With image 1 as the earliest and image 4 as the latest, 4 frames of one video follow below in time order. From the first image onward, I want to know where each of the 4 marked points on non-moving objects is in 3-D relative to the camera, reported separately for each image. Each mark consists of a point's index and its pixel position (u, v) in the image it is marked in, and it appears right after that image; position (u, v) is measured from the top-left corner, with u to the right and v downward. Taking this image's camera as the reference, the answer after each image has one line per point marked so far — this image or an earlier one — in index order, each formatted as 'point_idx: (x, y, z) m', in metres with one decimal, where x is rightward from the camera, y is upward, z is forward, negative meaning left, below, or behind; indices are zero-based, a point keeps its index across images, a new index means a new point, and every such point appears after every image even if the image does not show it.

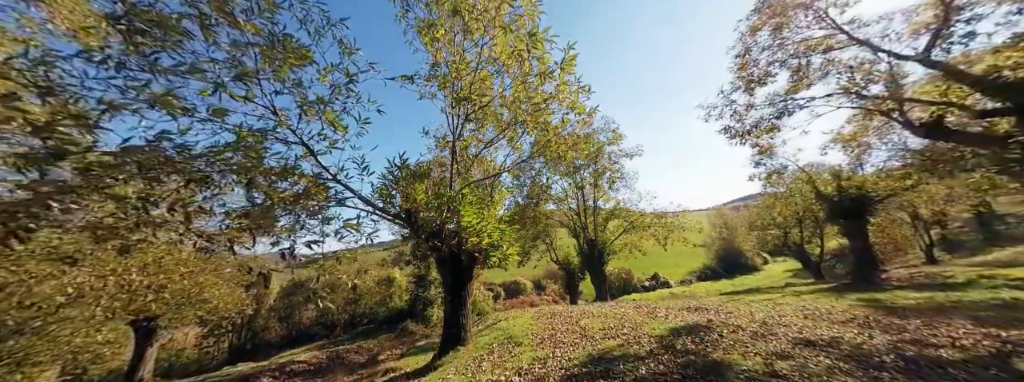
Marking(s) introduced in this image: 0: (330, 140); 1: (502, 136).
0: (-3.0, +0.9, +4.6) m
1: (-0.3, +1.4, +7.1) m
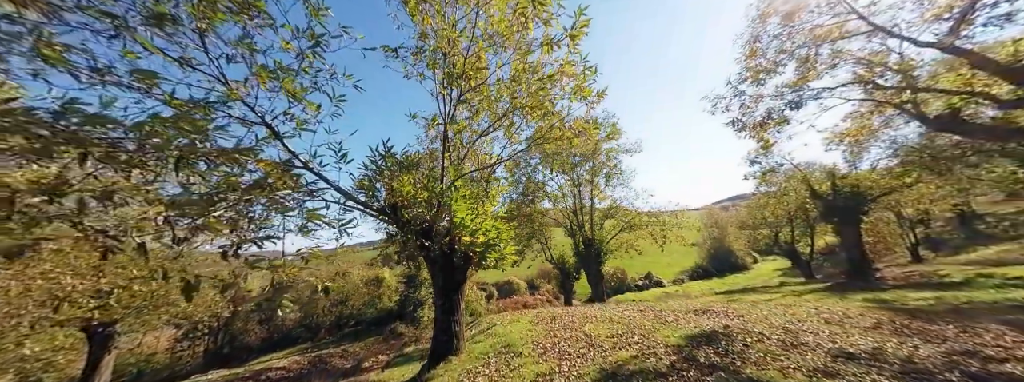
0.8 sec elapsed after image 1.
0: (-3.0, +1.0, +3.9) m
1: (-0.3, +1.5, +6.5) m
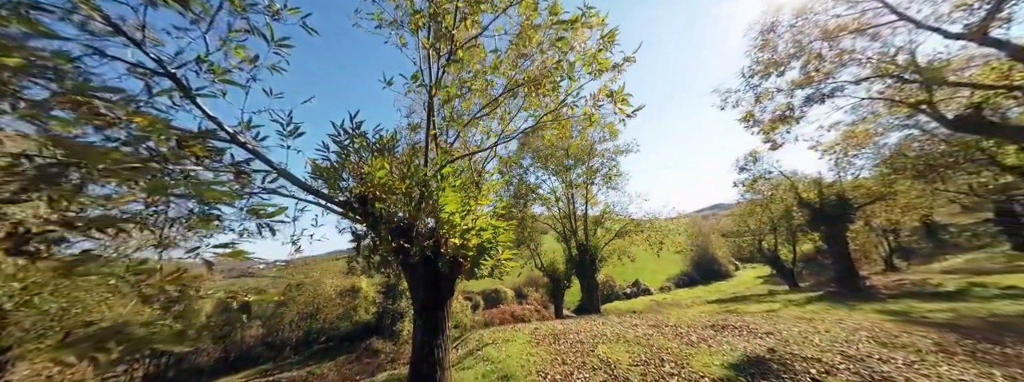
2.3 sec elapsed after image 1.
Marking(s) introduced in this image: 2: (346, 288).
0: (-2.9, +1.2, +2.8) m
1: (-0.4, +1.6, +5.5) m
2: (-10.3, -6.0, +17.3) m
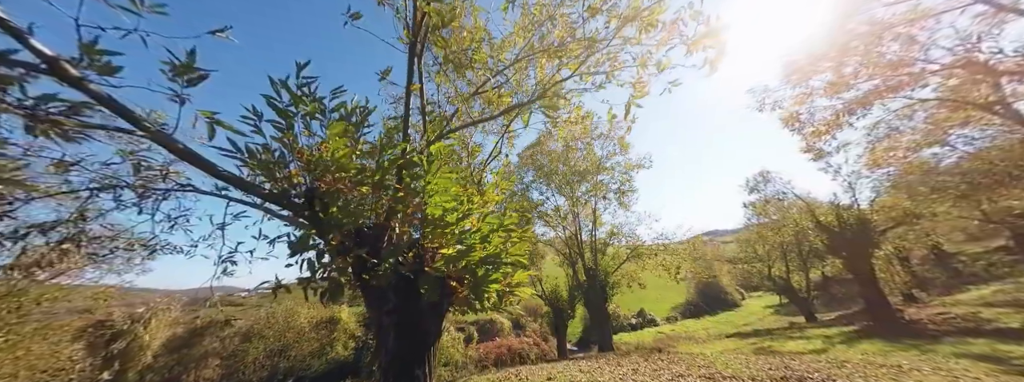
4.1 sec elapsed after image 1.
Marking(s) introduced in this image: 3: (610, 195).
0: (-2.7, +1.5, +1.5) m
1: (-0.2, +1.6, +4.2) m
2: (-10.4, -6.9, +15.3) m
3: (+5.5, -0.3, +16.1) m
